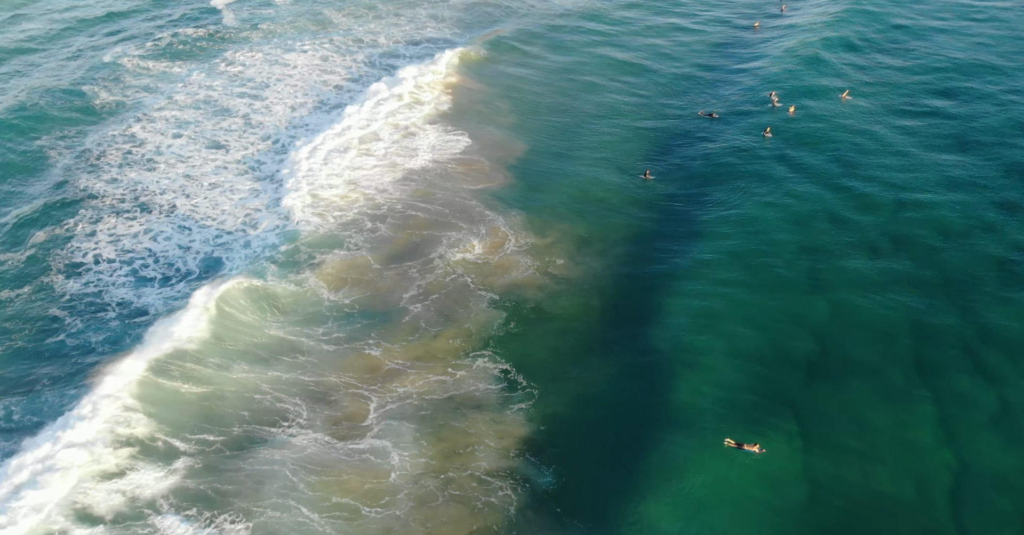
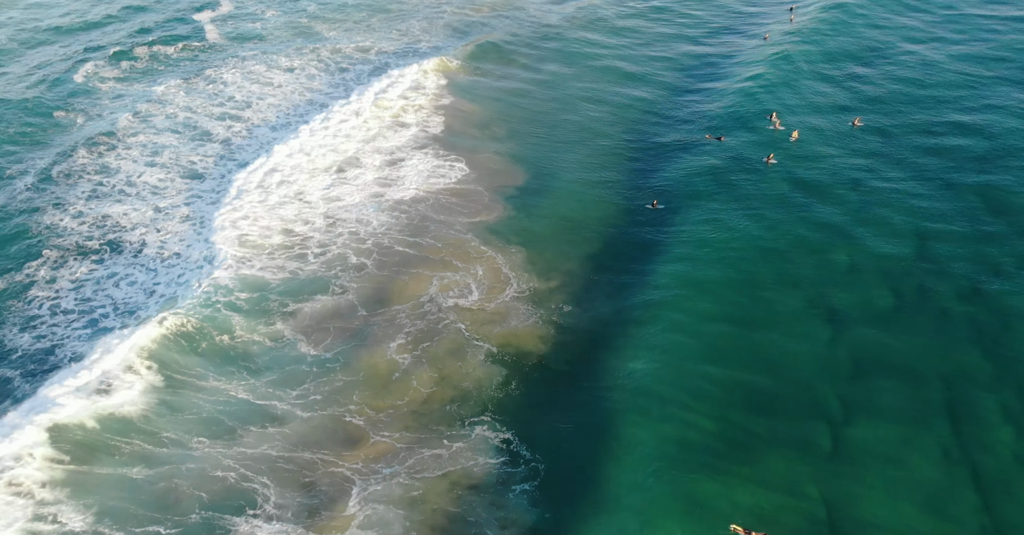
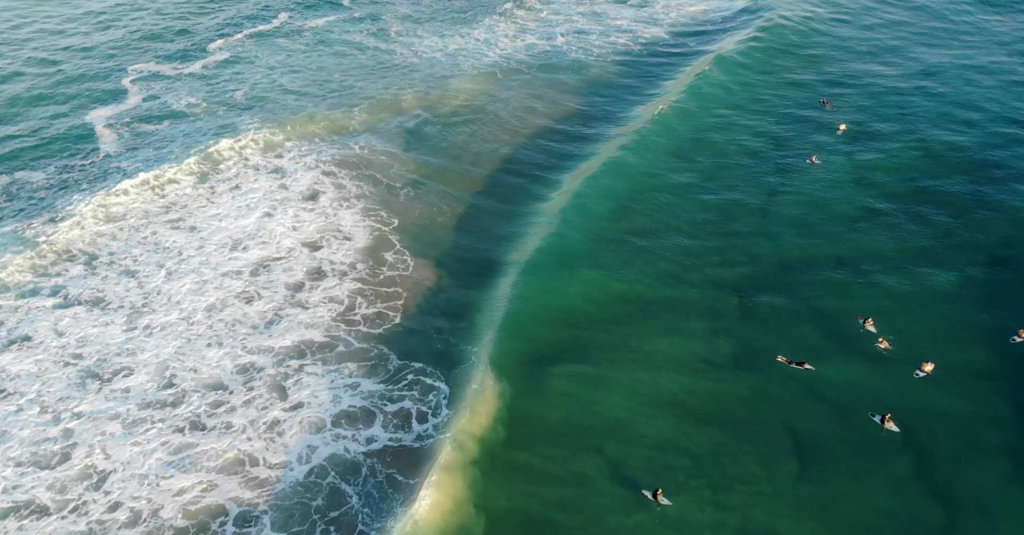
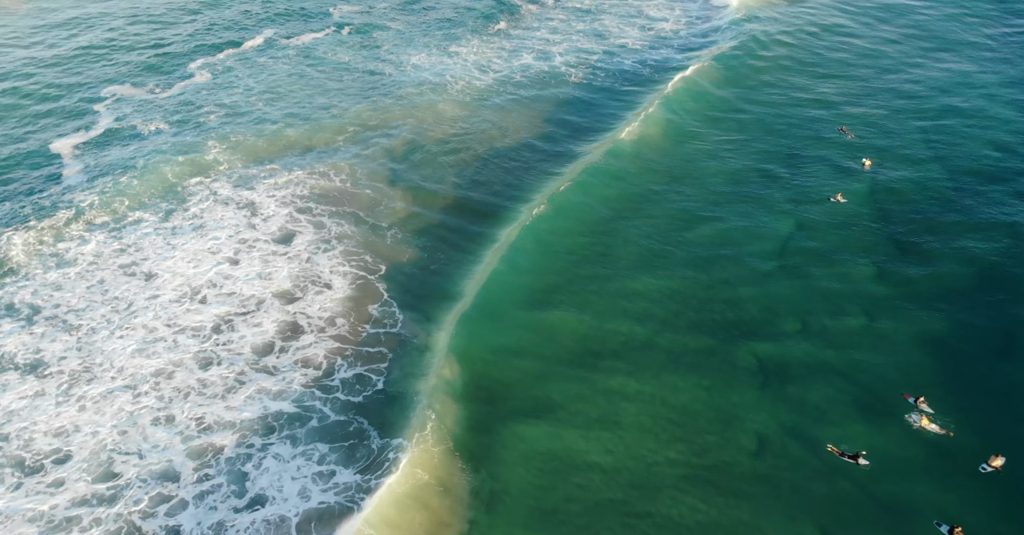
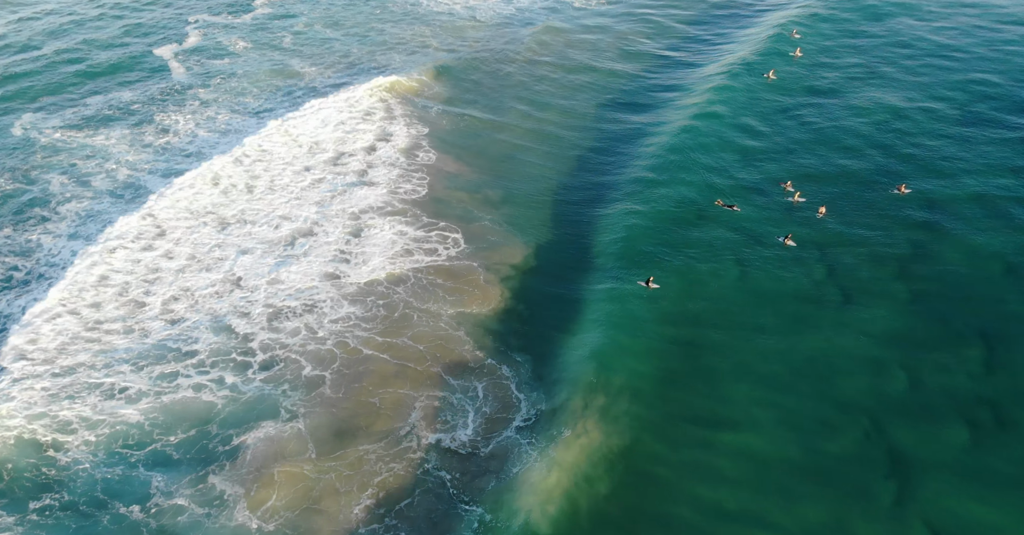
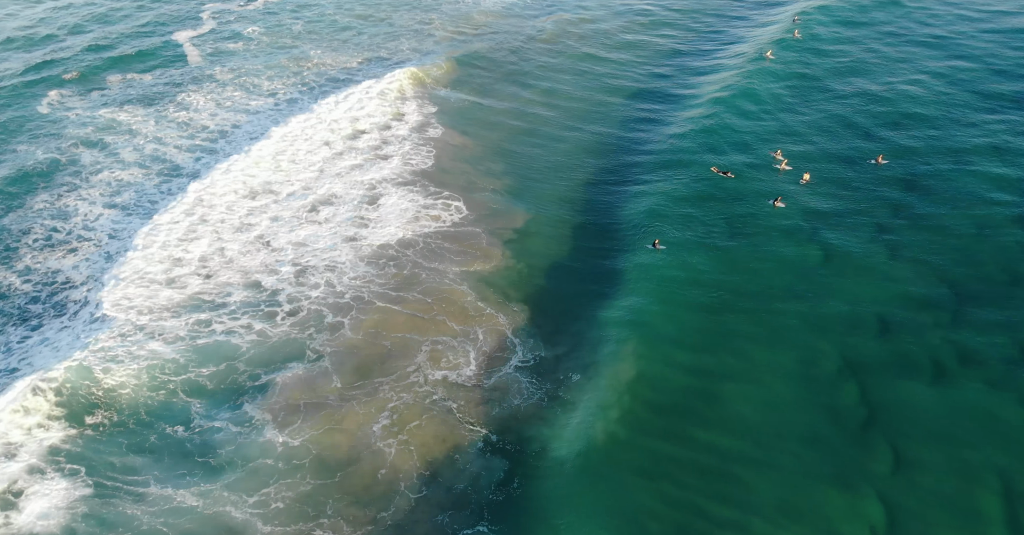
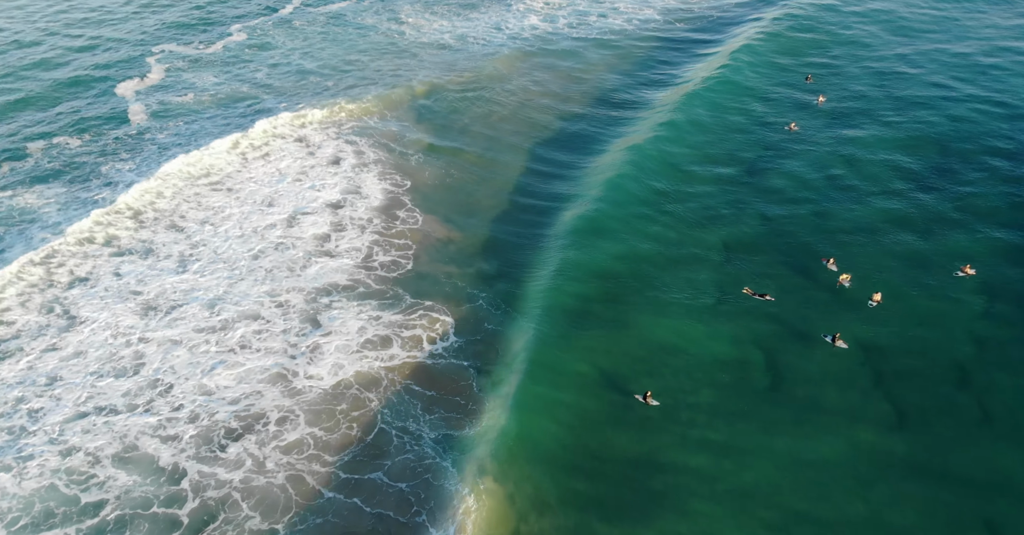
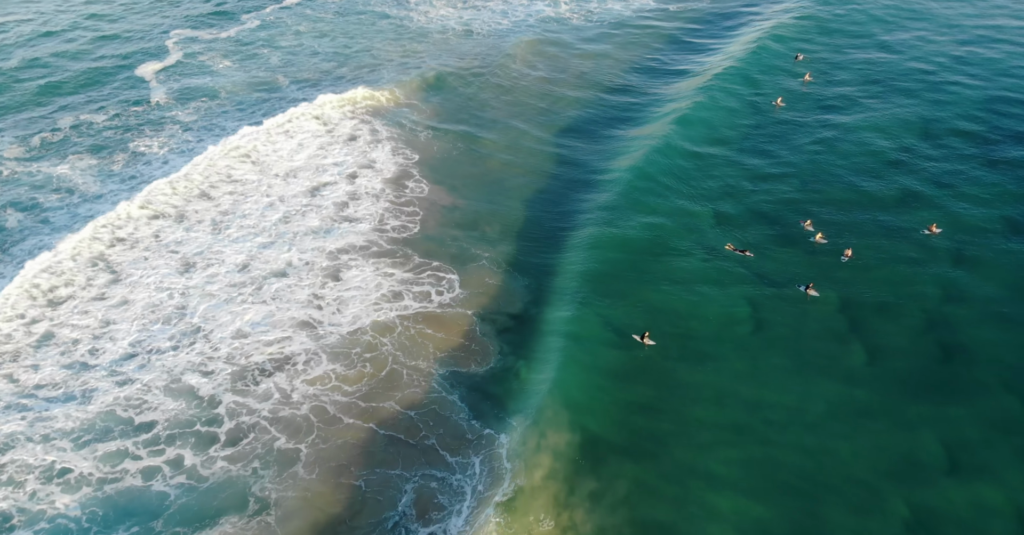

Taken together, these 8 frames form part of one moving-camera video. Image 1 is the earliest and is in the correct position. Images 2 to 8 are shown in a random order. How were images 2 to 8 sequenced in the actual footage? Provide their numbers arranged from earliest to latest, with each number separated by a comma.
2, 6, 5, 8, 7, 3, 4
